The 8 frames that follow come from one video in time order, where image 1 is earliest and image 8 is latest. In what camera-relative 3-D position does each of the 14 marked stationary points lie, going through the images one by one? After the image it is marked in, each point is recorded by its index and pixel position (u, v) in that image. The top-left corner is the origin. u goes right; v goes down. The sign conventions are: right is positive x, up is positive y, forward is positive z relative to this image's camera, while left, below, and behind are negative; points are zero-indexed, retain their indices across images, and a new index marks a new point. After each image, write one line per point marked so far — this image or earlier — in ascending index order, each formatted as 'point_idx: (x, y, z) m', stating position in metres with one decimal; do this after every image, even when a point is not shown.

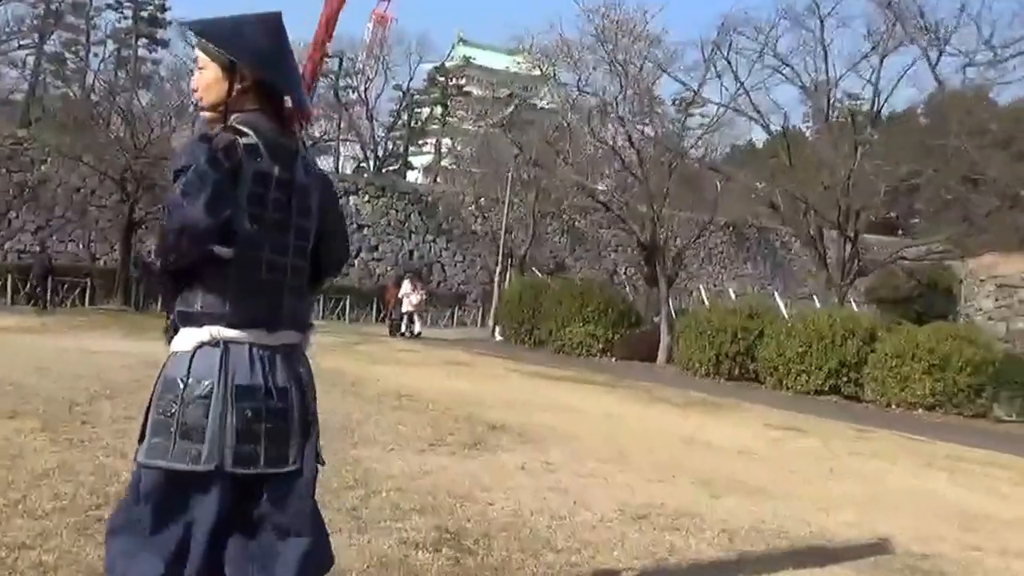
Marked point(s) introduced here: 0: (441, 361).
0: (-1.0, -1.0, +16.1) m
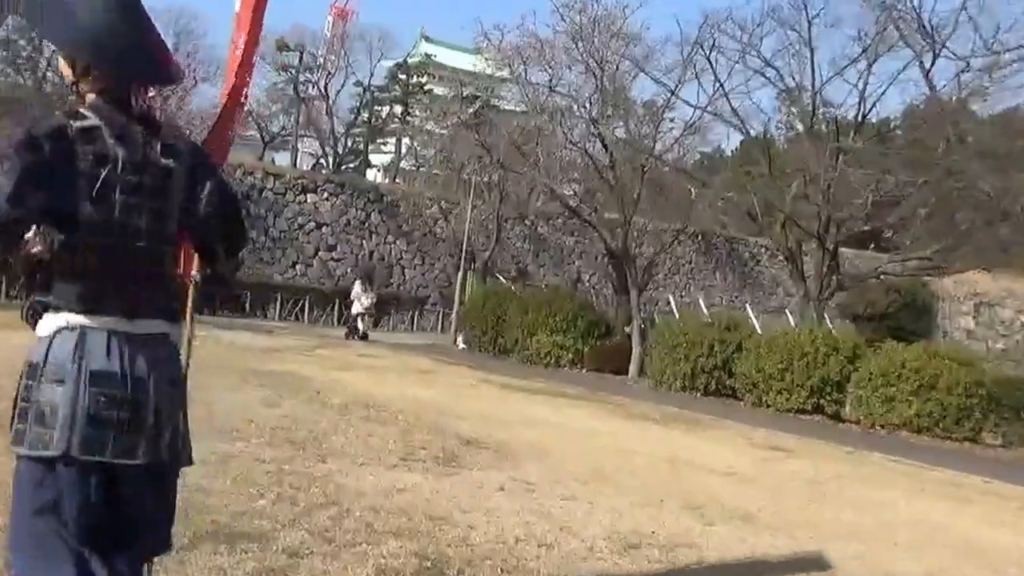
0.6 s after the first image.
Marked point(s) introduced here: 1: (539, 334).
0: (-1.4, -1.1, +15.5) m
1: (+0.7, -0.9, +21.5) m
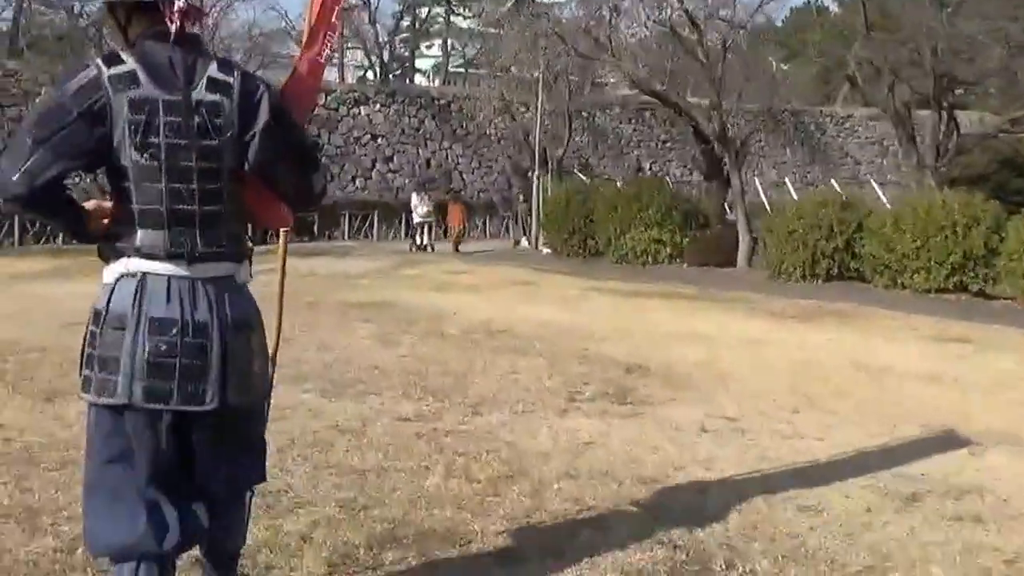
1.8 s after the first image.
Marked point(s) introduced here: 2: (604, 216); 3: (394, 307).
0: (-0.1, 0.0, +14.2) m
1: (+2.1, +0.9, +20.1) m
2: (+1.6, +1.2, +20.0) m
3: (-1.2, -0.2, +11.9) m
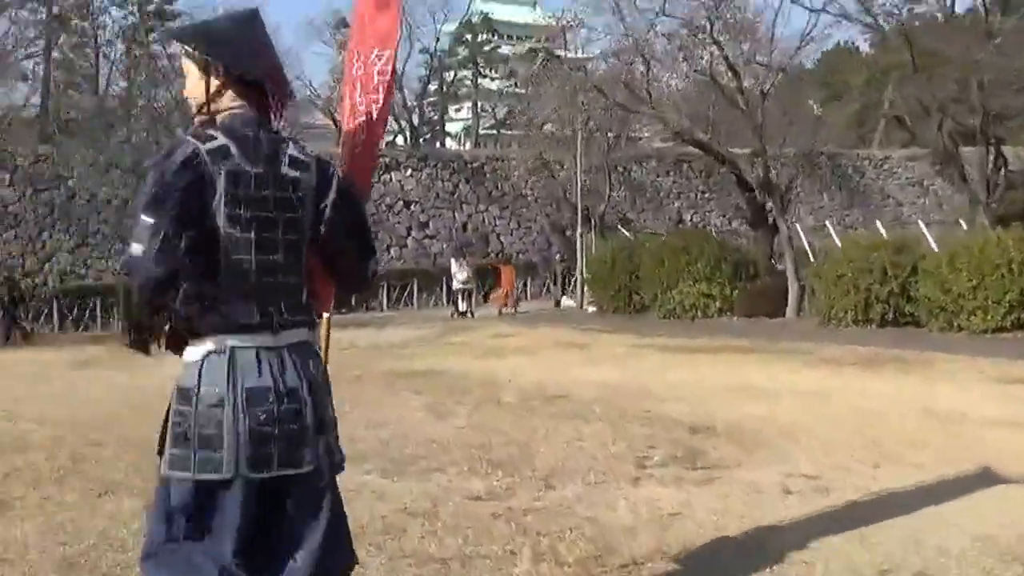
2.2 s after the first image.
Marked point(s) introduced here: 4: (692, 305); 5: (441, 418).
0: (+0.5, -0.7, +14.0) m
1: (+2.8, 0.0, +19.8) m
2: (+2.3, +0.3, +19.8) m
3: (-0.7, -0.9, +11.7) m
4: (+2.9, -0.3, +19.1) m
5: (-0.5, -0.9, +8.6) m
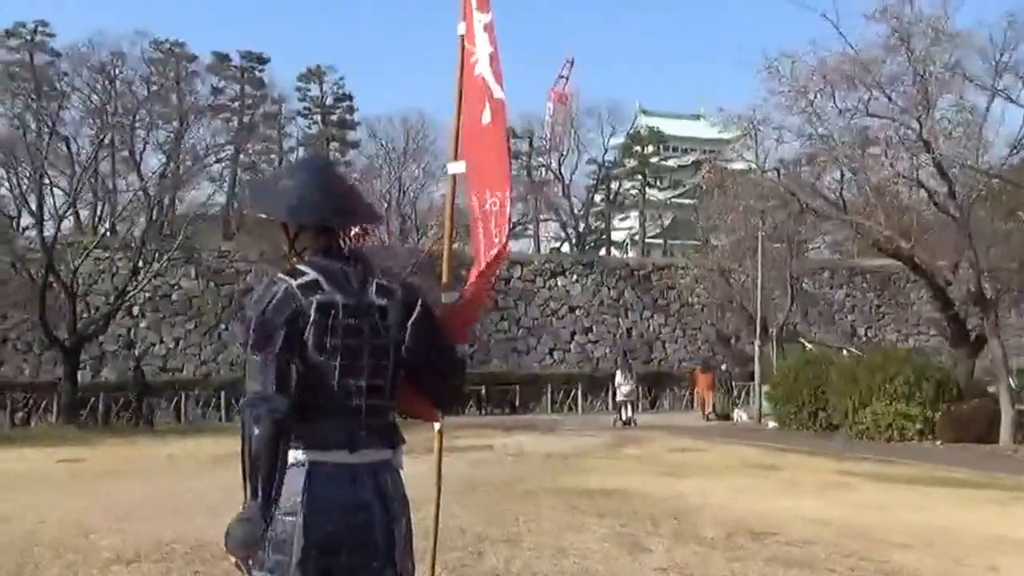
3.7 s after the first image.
0: (+2.4, -1.9, +12.7) m
1: (+5.5, -1.8, +18.2) m
2: (+5.0, -1.5, +18.3) m
3: (+1.0, -1.8, +10.5) m
4: (+5.5, -2.0, +17.4) m
5: (+0.8, -1.7, +7.5) m
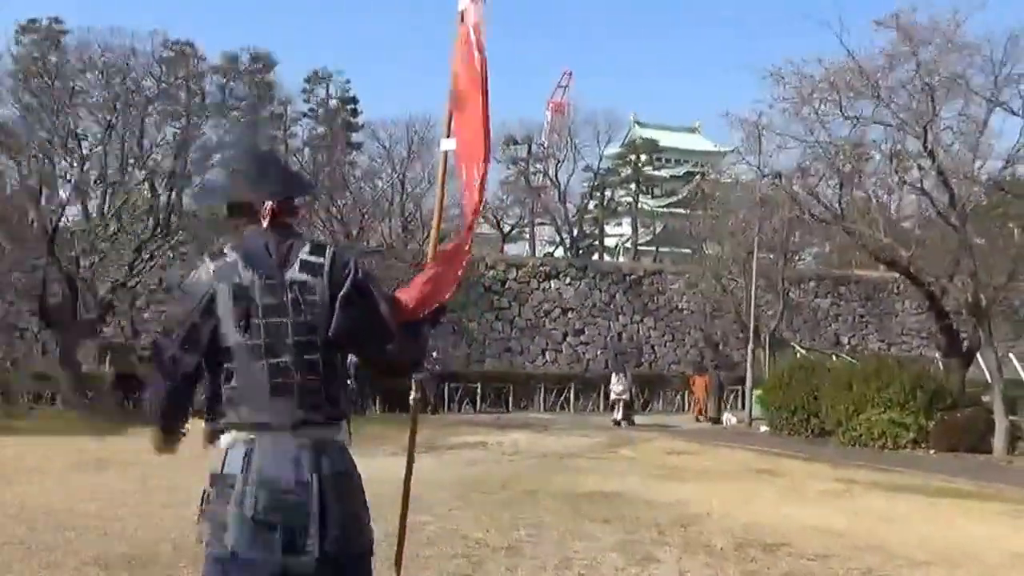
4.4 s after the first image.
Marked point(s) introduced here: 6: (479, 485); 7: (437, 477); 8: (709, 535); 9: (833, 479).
0: (+2.4, -2.0, +12.7) m
1: (+5.4, -1.9, +18.3) m
2: (+4.9, -1.6, +18.4) m
3: (+1.0, -1.9, +10.6) m
4: (+5.4, -2.1, +17.5) m
5: (+0.9, -1.7, +7.6) m
6: (-0.4, -2.1, +12.8) m
7: (-0.9, -2.2, +13.7) m
8: (+1.4, -1.7, +8.4) m
9: (+3.3, -2.0, +12.5) m
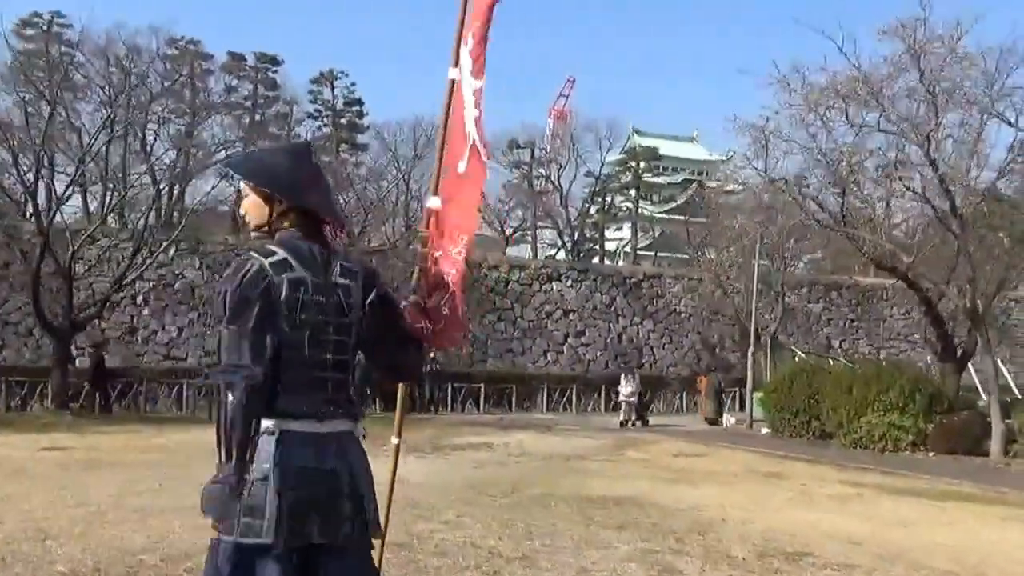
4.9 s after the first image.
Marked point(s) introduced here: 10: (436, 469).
0: (+2.6, -2.1, +13.0) m
1: (+5.5, -2.0, +18.6) m
2: (+5.0, -1.7, +18.7) m
3: (+1.2, -1.9, +10.8) m
4: (+5.5, -2.2, +17.8) m
5: (+1.1, -1.8, +7.8) m
6: (-0.2, -2.2, +13.0) m
7: (-0.7, -2.2, +13.9) m
8: (+1.6, -1.8, +8.6) m
9: (+3.5, -2.1, +12.7) m
10: (-0.9, -2.3, +15.1) m
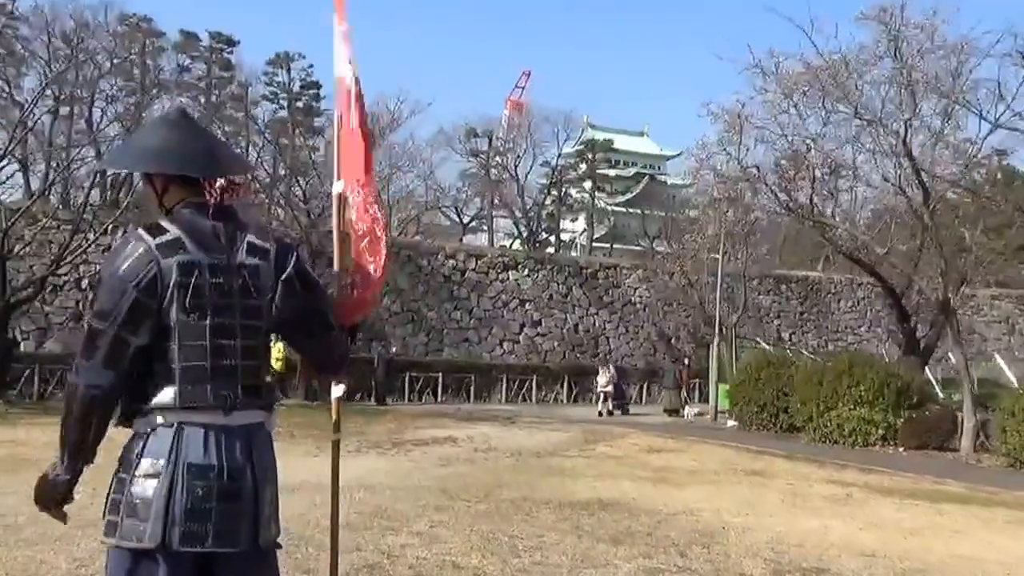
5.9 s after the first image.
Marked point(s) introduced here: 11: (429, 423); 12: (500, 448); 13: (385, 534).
0: (+2.3, -2.0, +12.6) m
1: (+5.0, -1.9, +18.4) m
2: (+4.5, -1.6, +18.4) m
3: (+1.0, -1.9, +10.4) m
4: (+5.0, -2.1, +17.6) m
5: (+1.1, -1.8, +7.4) m
6: (-0.5, -2.1, +12.5) m
7: (-1.0, -2.1, +13.4) m
8: (+1.6, -1.8, +8.2) m
9: (+3.2, -2.0, +12.4) m
10: (-1.3, -2.1, +14.6) m
11: (-1.3, -2.2, +20.0) m
12: (-0.1, -2.2, +16.6) m
13: (-0.9, -1.8, +9.0) m
